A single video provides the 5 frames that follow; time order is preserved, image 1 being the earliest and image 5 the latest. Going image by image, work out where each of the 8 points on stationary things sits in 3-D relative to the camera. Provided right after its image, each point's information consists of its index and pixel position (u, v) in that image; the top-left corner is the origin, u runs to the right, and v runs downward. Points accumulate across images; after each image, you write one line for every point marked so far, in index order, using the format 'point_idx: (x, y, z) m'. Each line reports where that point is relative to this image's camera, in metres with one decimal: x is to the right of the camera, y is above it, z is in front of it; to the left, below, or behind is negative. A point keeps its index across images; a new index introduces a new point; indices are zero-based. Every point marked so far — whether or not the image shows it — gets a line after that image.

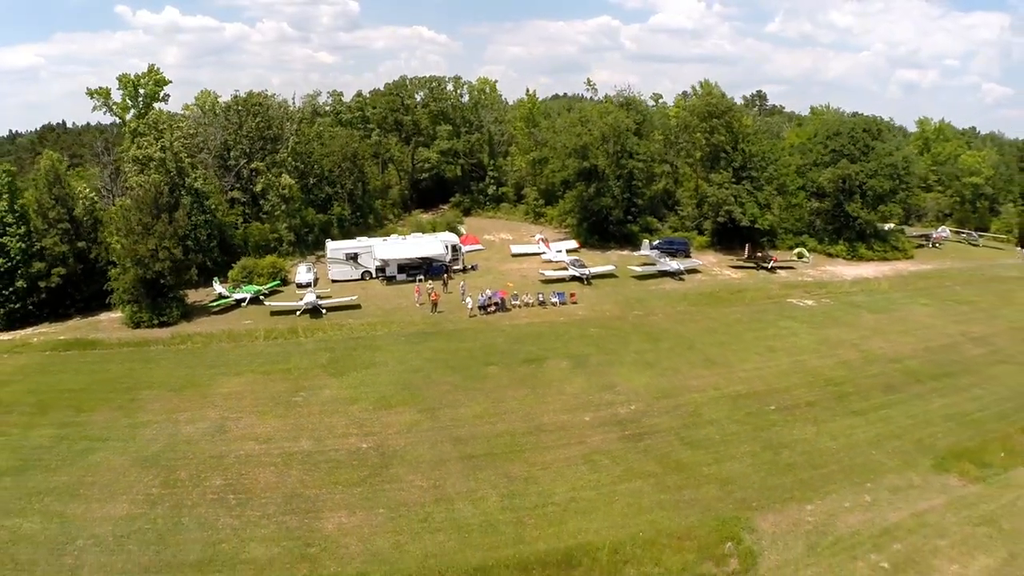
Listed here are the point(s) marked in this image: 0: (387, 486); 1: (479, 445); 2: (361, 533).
0: (-2.3, -3.8, +17.5) m
1: (-0.7, -3.3, +19.6) m
2: (-2.5, -4.2, +15.6) m
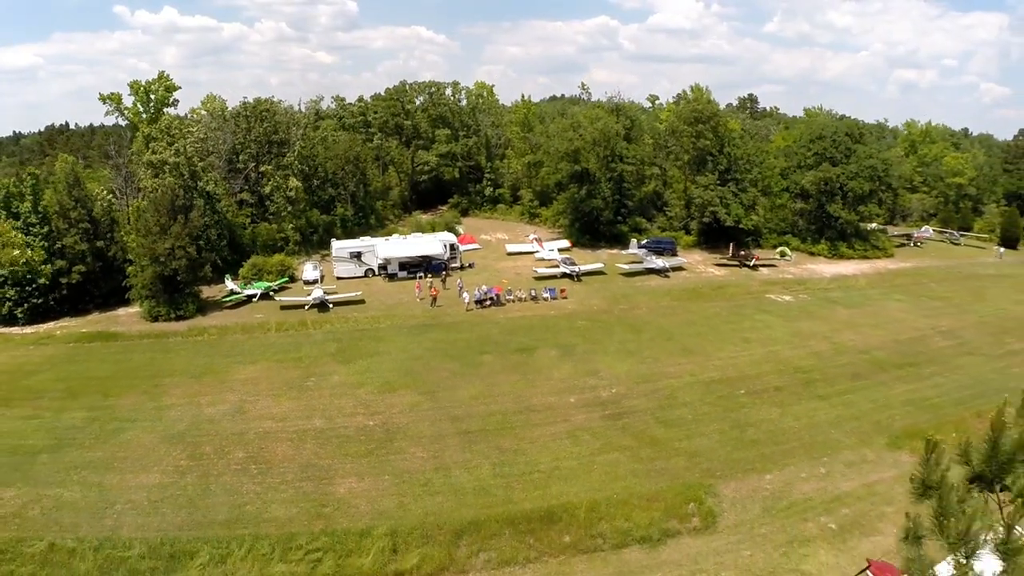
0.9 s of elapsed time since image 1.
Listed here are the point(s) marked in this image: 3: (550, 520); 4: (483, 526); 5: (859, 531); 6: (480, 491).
0: (-2.5, -3.6, +19.7) m
1: (-0.9, -3.2, +21.8) m
2: (-2.7, -4.0, +17.8) m
3: (+0.7, -4.2, +16.7) m
4: (-0.5, -4.2, +16.4) m
5: (+6.6, -4.6, +17.7) m
6: (-0.6, -3.9, +17.8) m
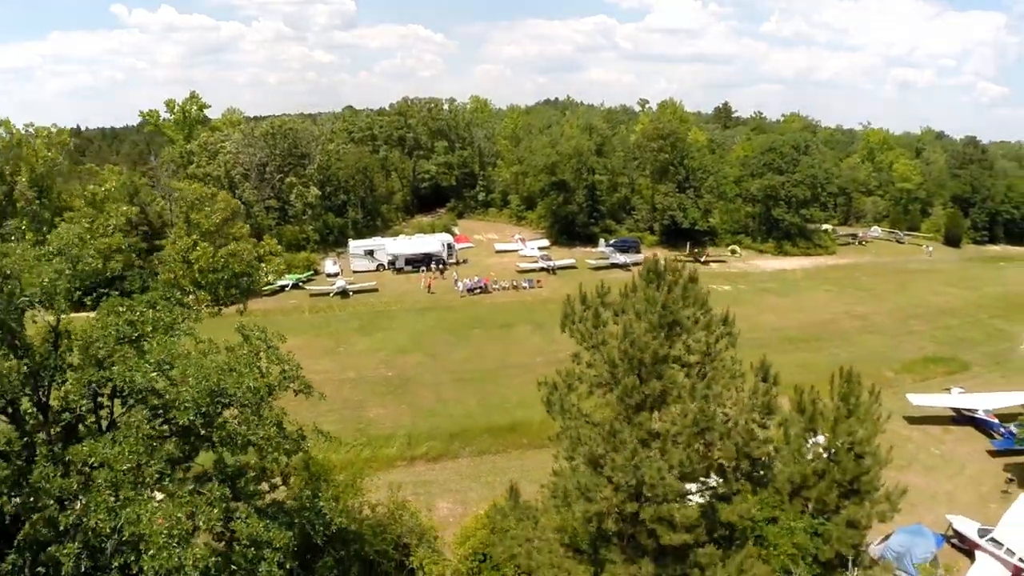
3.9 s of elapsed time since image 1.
0: (-3.1, -3.2, +27.6) m
1: (-1.5, -2.8, +29.8) m
2: (-3.3, -3.6, +25.7) m
3: (+0.1, -3.8, +24.6) m
4: (-1.1, -3.9, +24.4) m
5: (+6.0, -4.2, +25.6) m
6: (-1.2, -3.5, +25.7) m
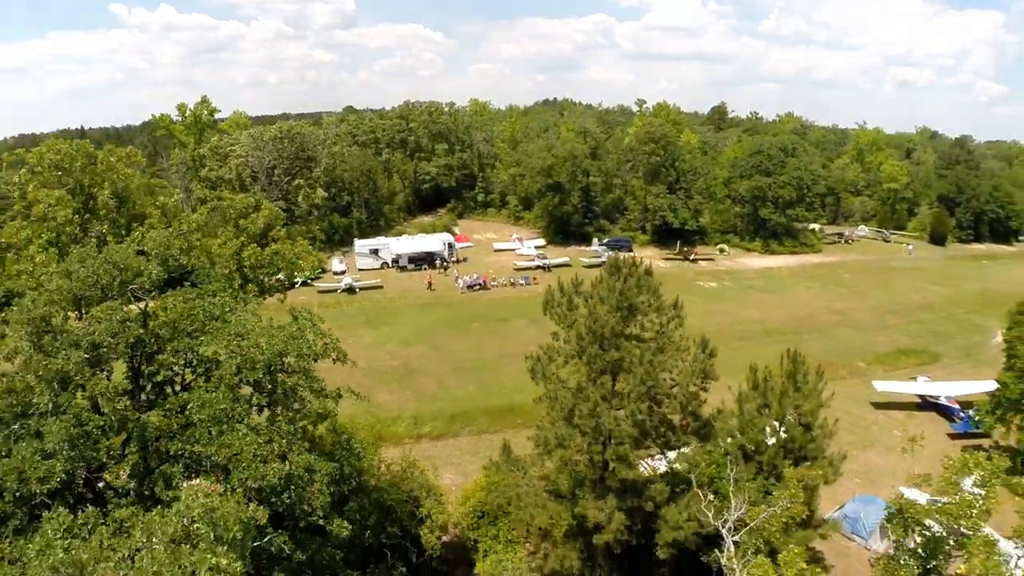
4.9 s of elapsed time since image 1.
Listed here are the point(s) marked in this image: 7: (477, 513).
0: (-3.2, -3.1, +30.1) m
1: (-1.7, -2.6, +32.3) m
2: (-3.4, -3.5, +28.3) m
3: (-0.1, -3.7, +27.2) m
4: (-1.3, -3.7, +26.9) m
5: (+5.9, -4.1, +28.2) m
6: (-1.4, -3.4, +28.3) m
7: (-0.7, -4.1, +16.9) m
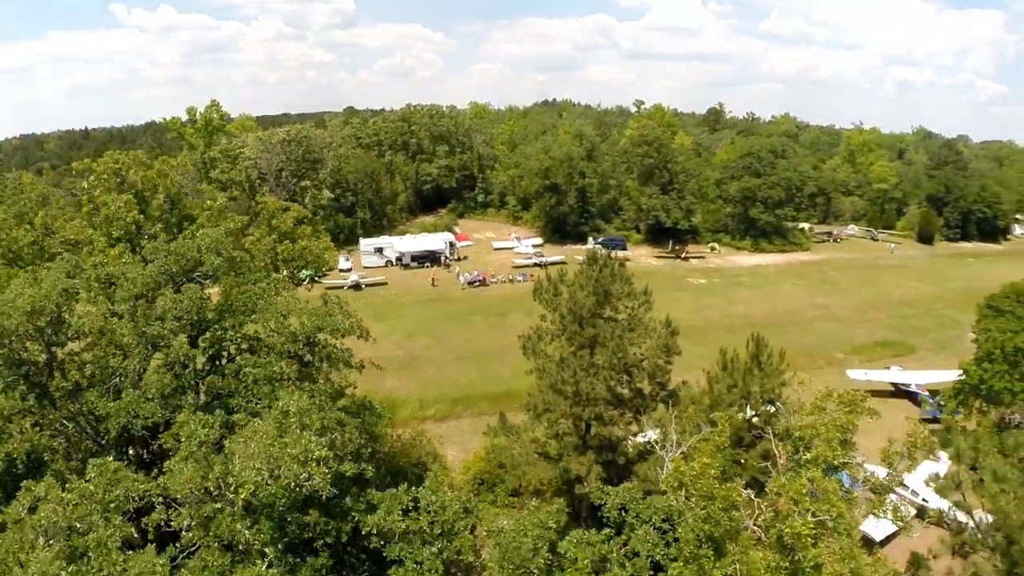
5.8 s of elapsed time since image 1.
0: (-3.3, -2.9, +32.4) m
1: (-1.7, -2.5, +34.6) m
2: (-3.5, -3.3, +30.5) m
3: (-0.1, -3.5, +29.4) m
4: (-1.4, -3.5, +29.2) m
5: (+5.8, -3.9, +30.4) m
6: (-1.4, -3.2, +30.5) m
7: (-0.7, -4.0, +19.2) m
